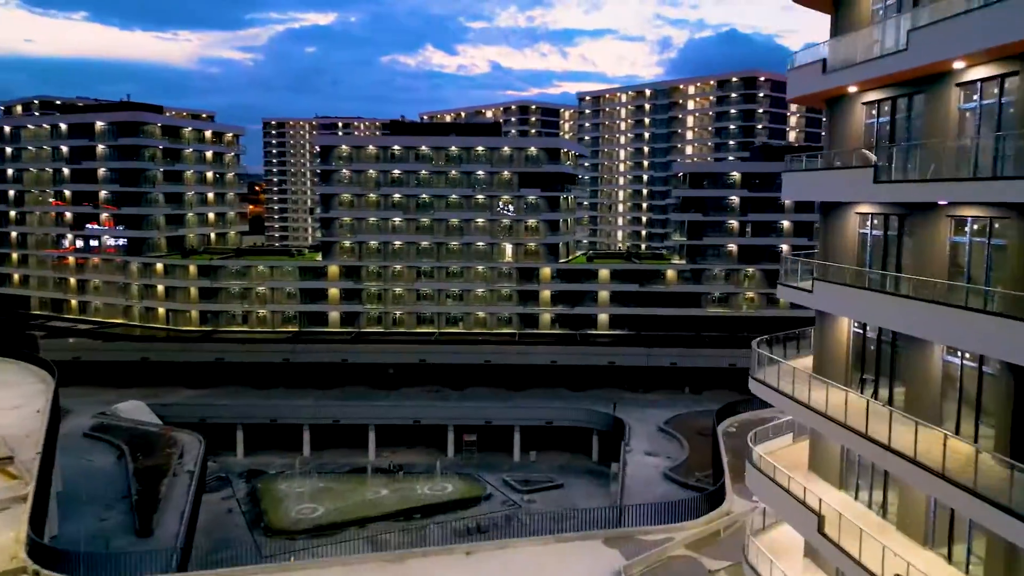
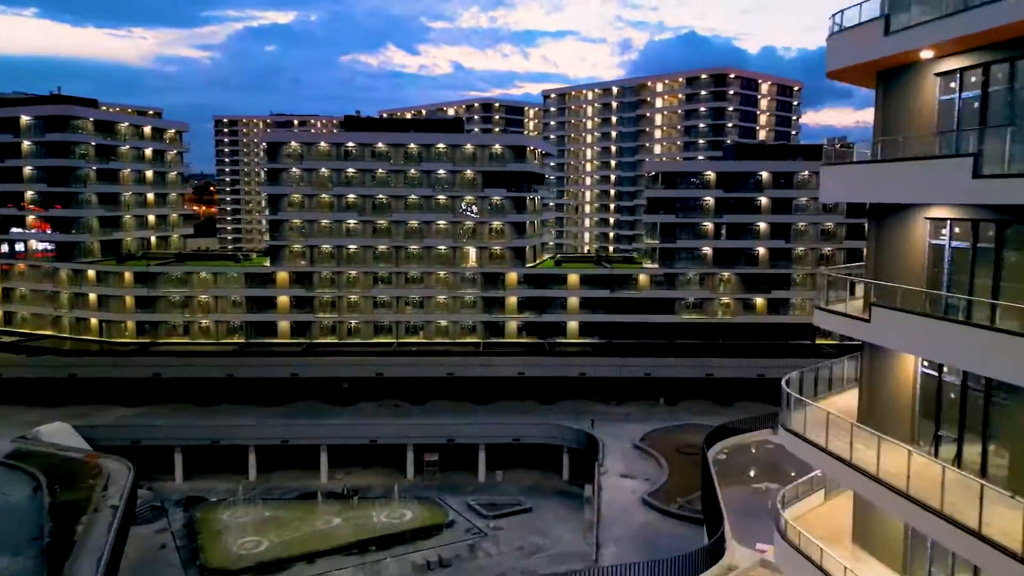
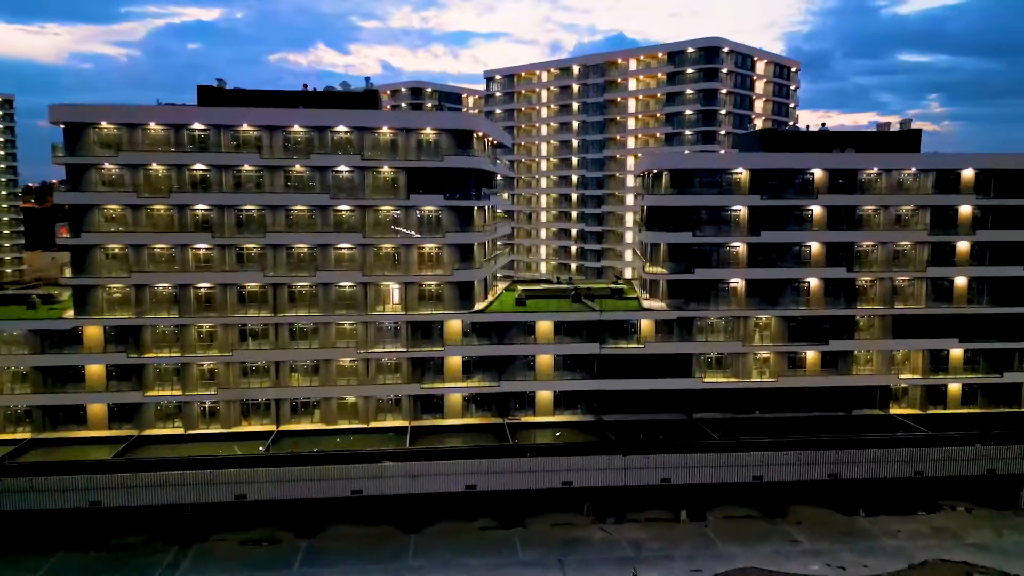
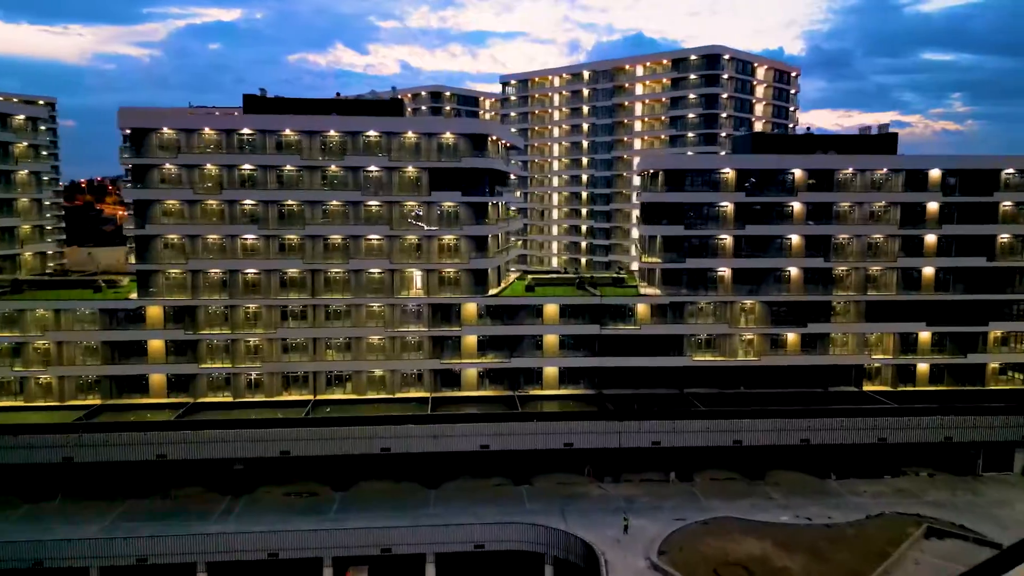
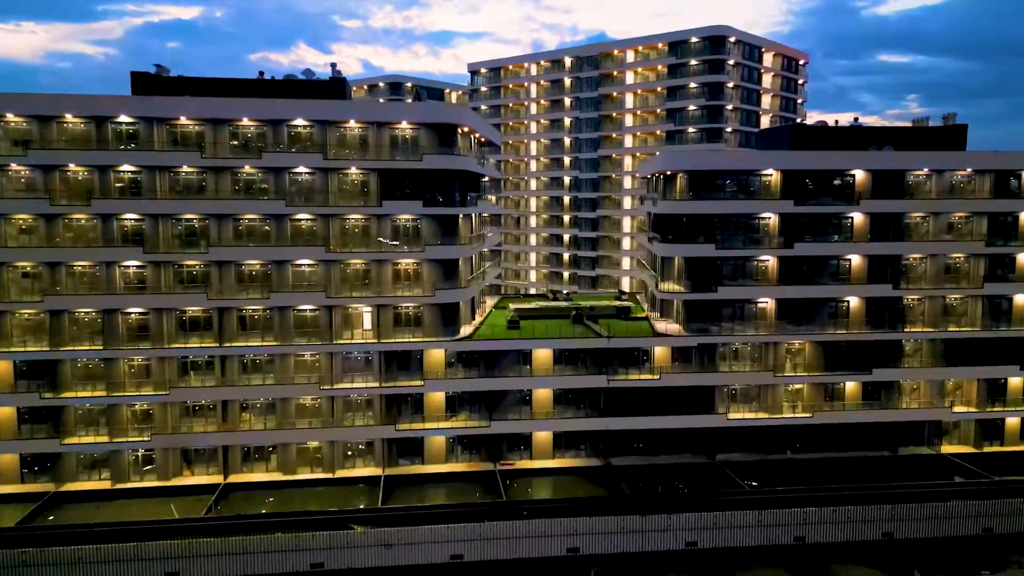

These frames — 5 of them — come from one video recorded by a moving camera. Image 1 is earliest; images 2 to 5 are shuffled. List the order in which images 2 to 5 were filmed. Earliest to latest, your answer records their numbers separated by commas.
2, 4, 3, 5
